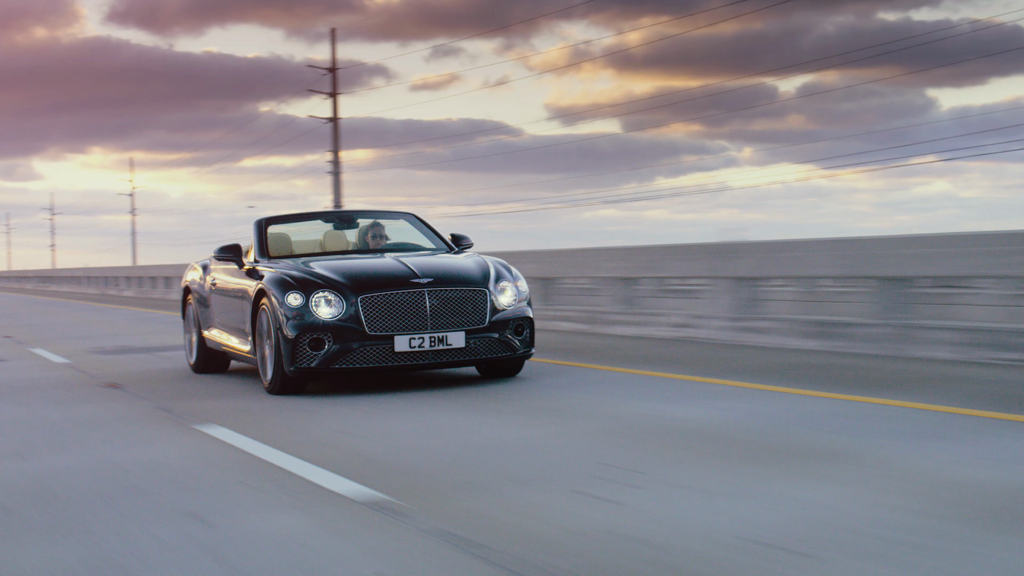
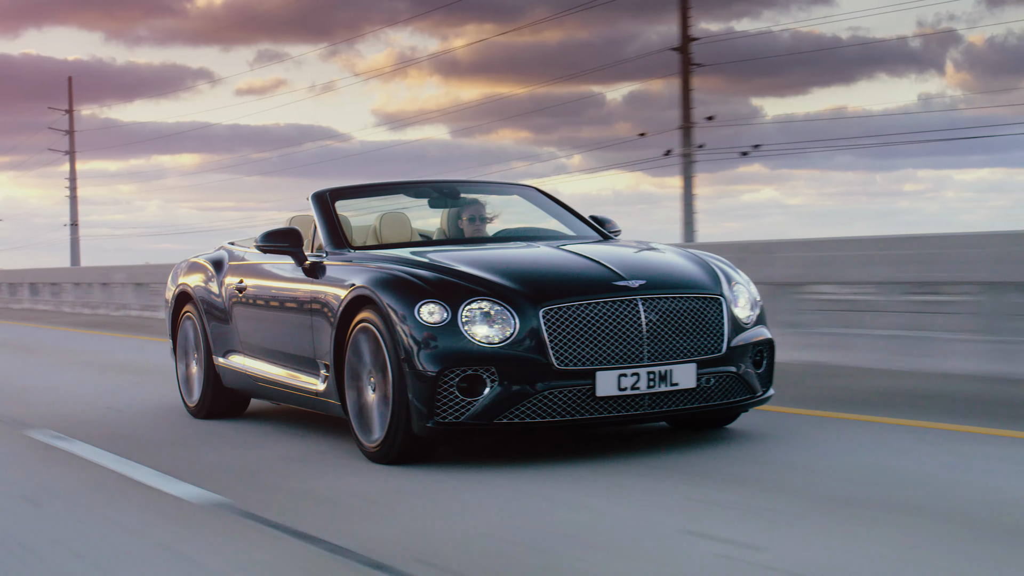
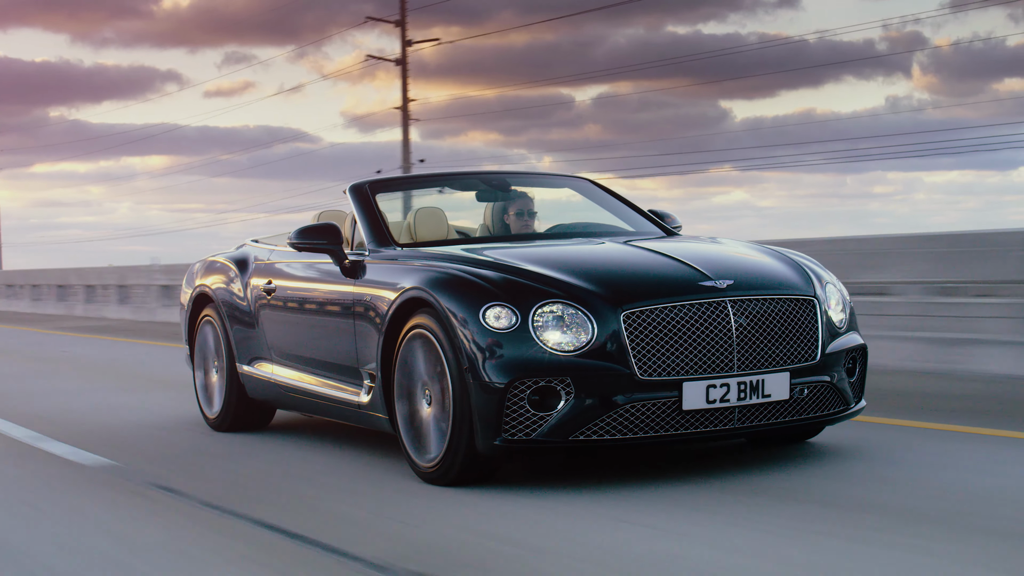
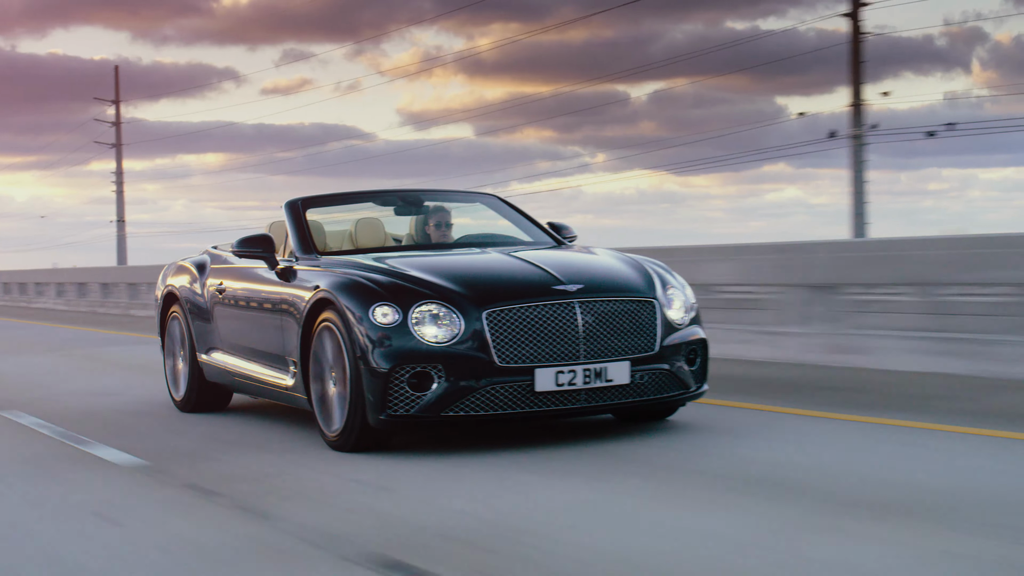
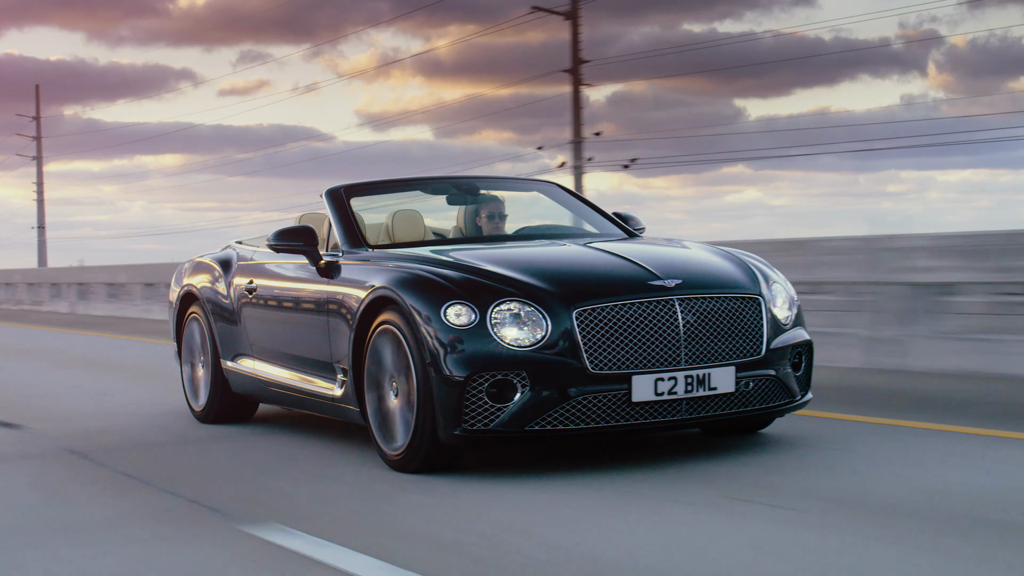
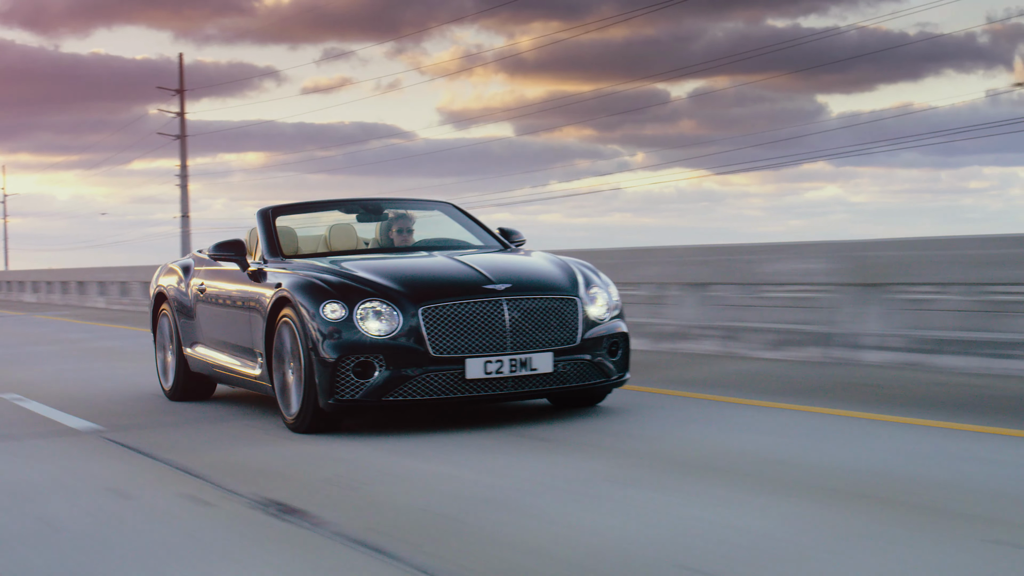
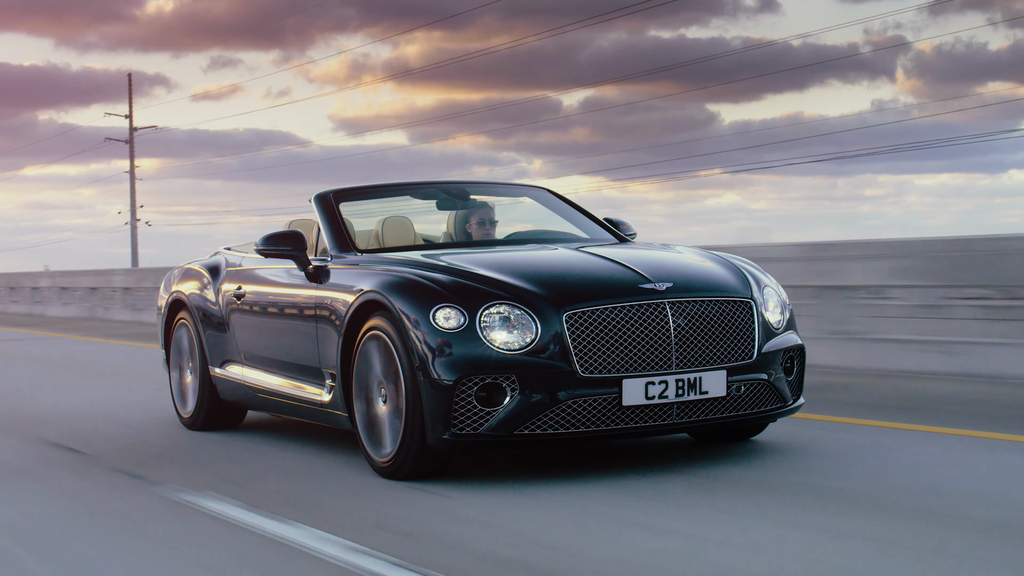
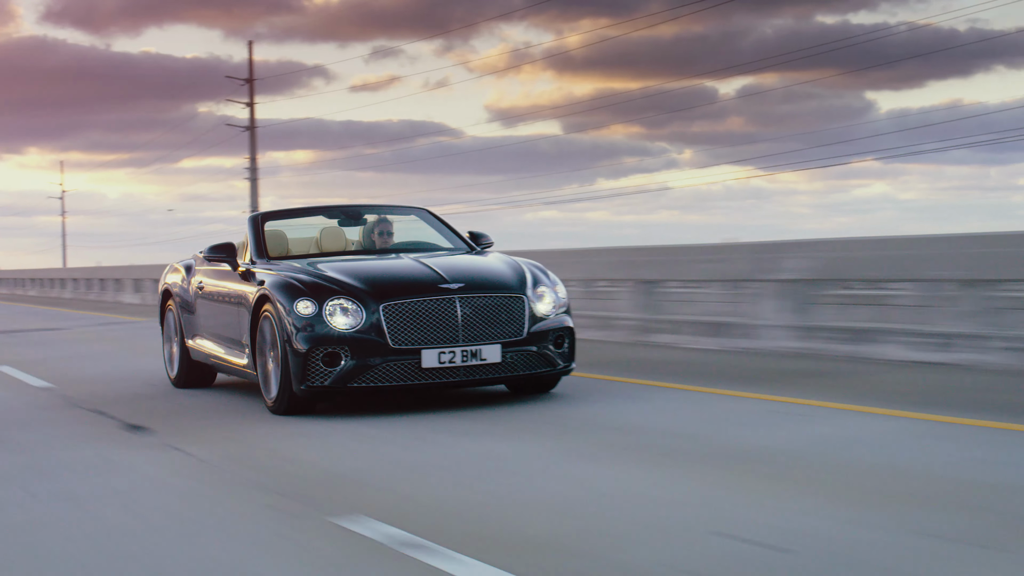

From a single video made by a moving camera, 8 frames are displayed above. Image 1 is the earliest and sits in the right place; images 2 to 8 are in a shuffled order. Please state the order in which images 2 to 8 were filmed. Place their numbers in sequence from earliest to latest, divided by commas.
8, 6, 4, 2, 5, 3, 7
